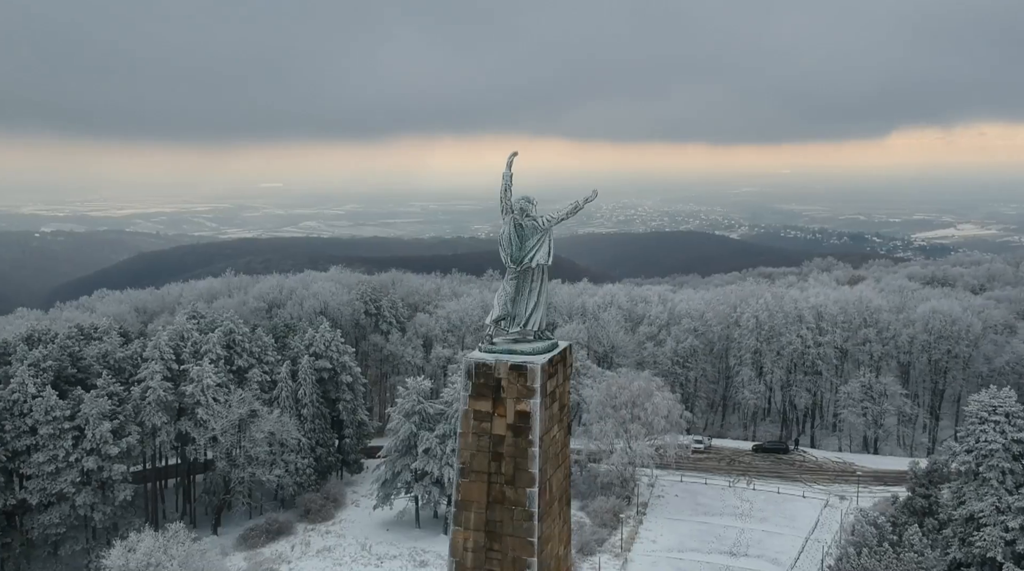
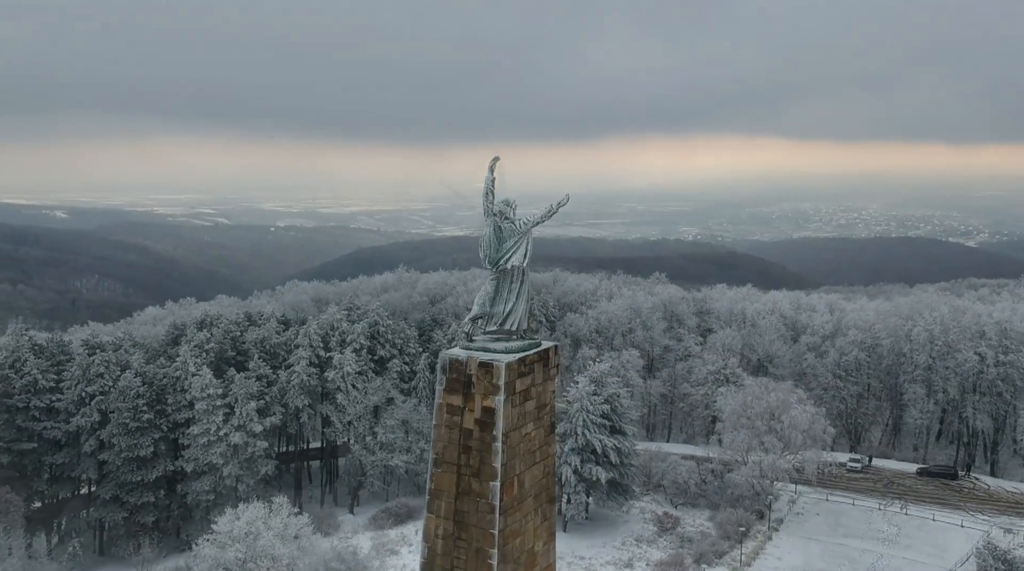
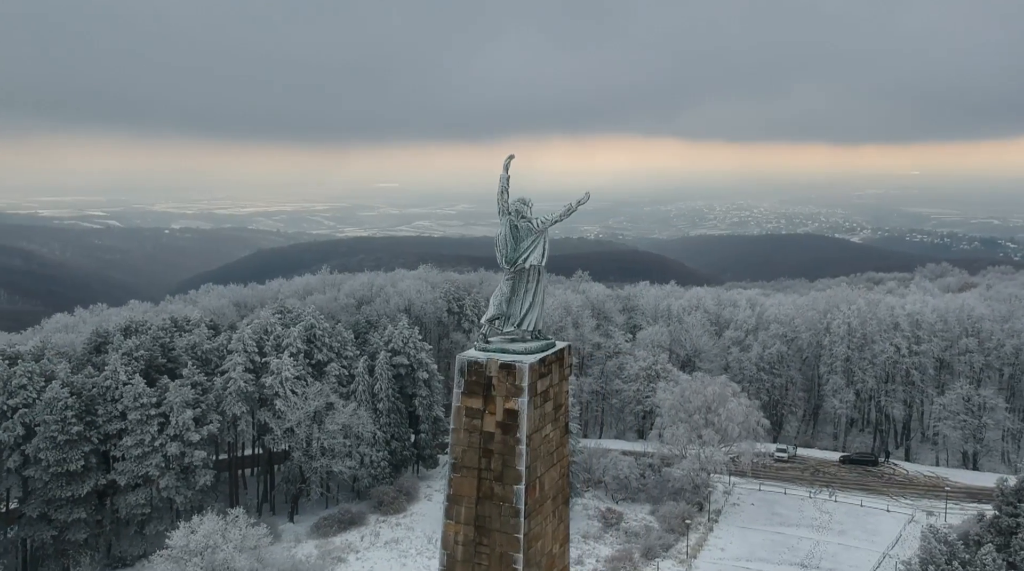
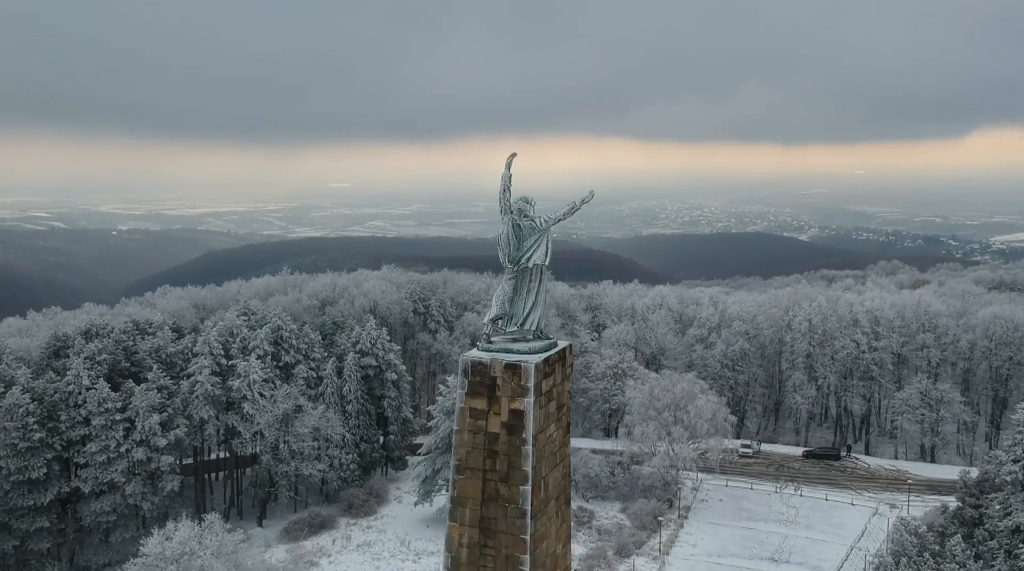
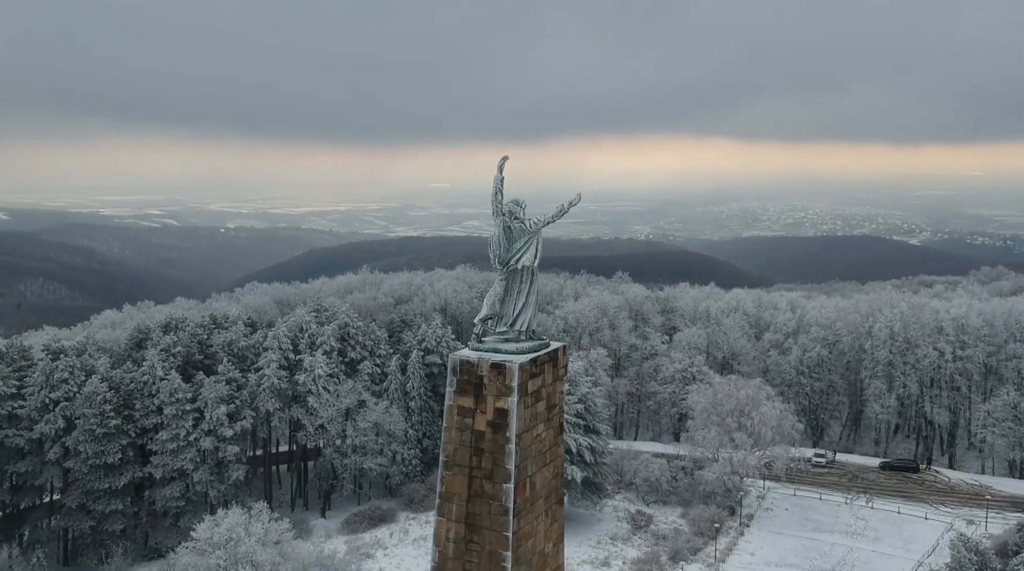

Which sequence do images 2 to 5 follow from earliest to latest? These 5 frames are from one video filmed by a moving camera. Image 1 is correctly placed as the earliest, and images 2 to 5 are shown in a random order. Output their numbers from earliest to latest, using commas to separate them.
4, 3, 5, 2
